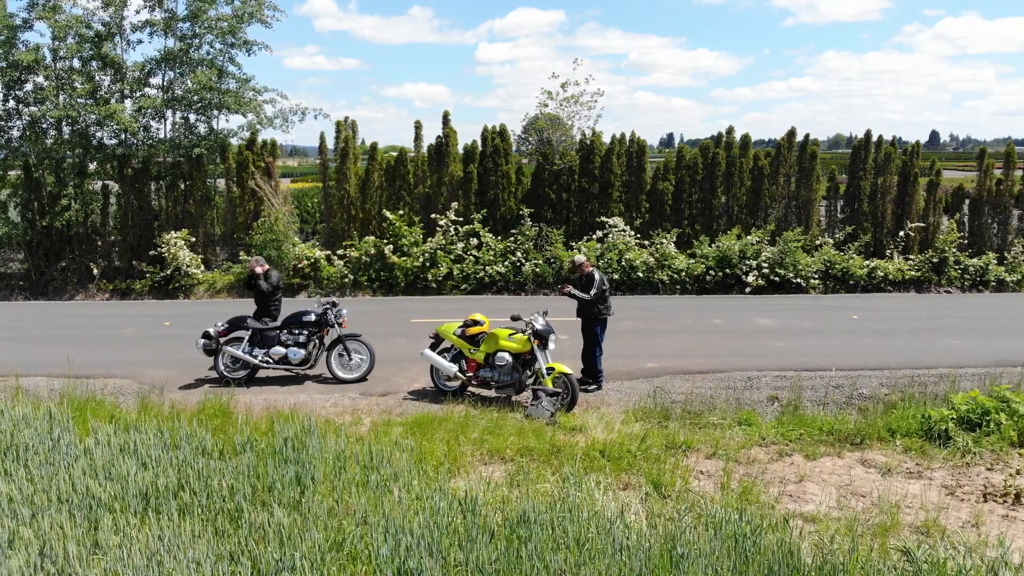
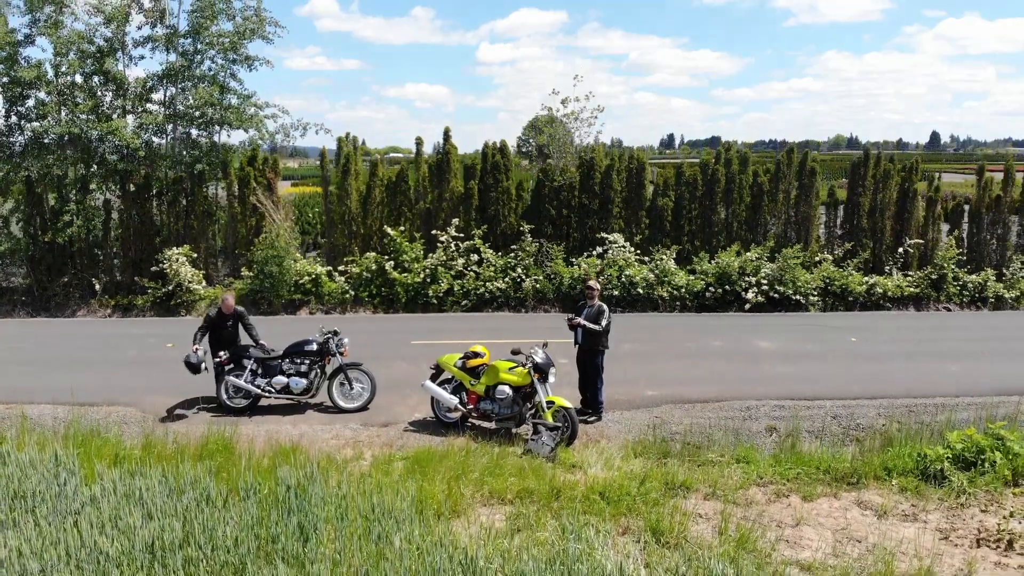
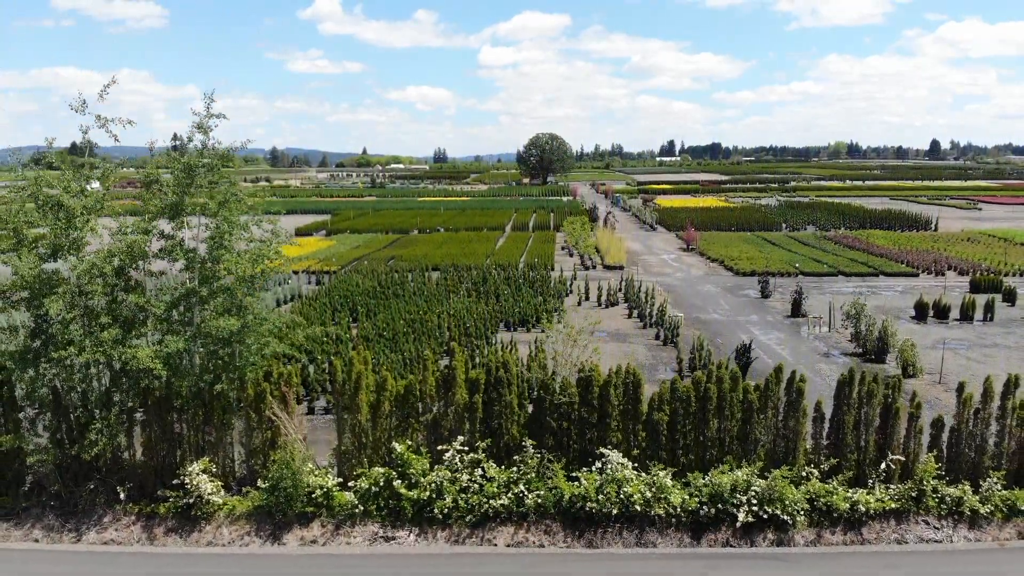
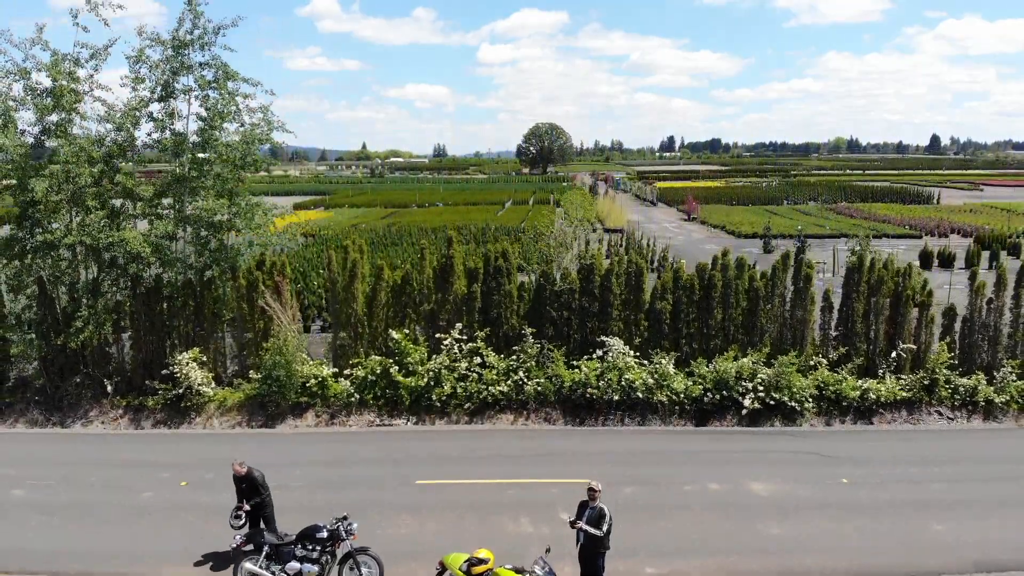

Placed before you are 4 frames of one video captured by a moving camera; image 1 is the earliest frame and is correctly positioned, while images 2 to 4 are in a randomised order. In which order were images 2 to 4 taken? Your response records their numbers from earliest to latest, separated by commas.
2, 4, 3
